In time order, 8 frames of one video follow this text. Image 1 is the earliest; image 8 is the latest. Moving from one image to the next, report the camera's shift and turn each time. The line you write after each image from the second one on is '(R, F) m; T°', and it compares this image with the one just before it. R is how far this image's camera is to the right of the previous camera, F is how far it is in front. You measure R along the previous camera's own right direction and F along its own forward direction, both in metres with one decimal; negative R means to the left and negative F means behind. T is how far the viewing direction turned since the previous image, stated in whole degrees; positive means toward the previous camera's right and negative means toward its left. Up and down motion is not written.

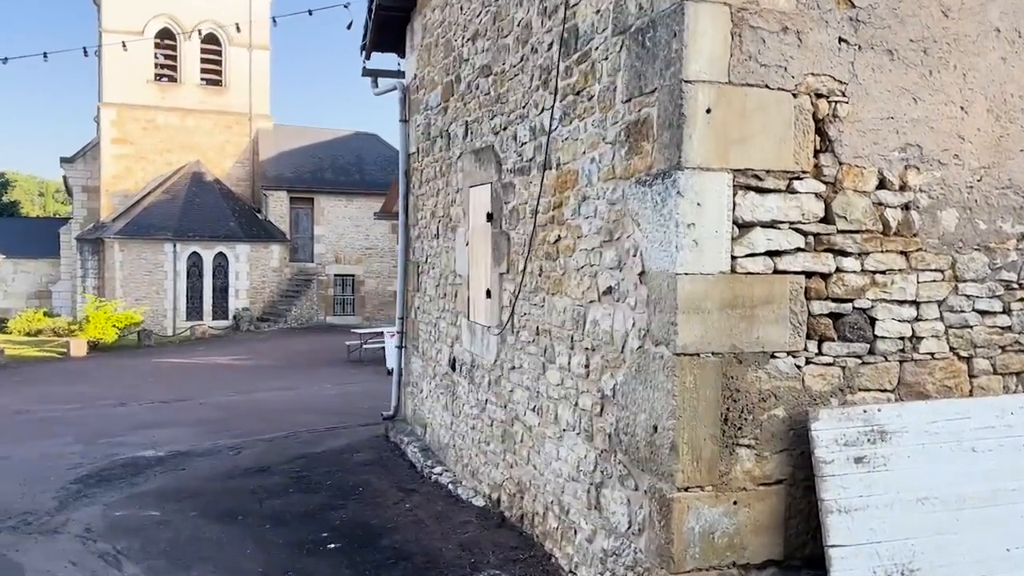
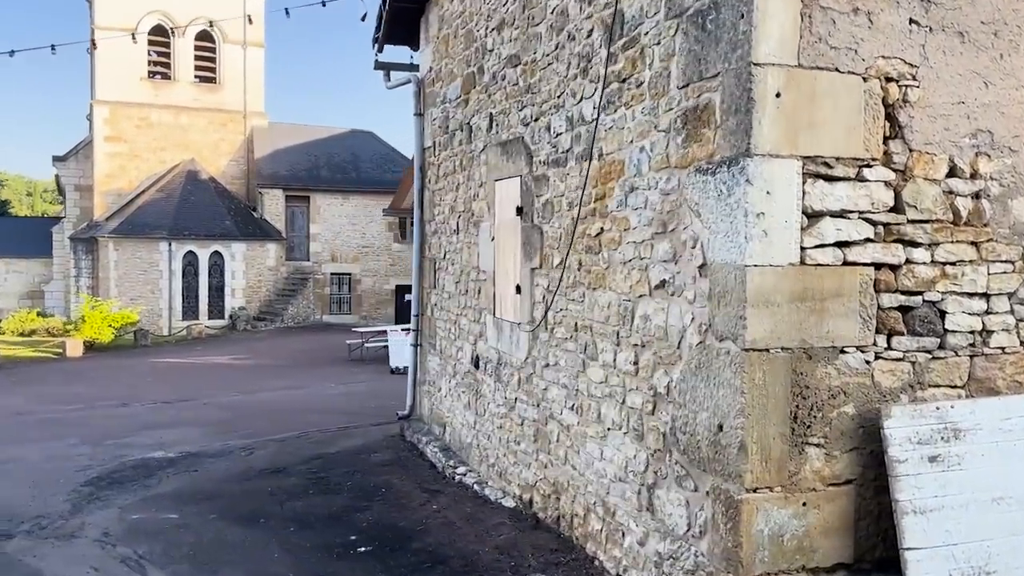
(-0.2, +0.1) m; +1°
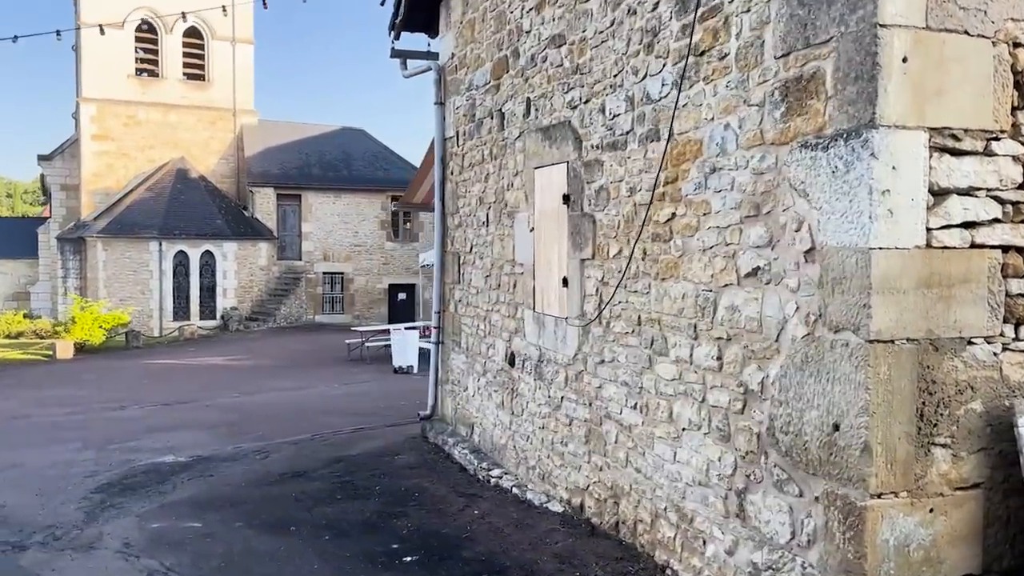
(-0.3, +0.3) m; +1°
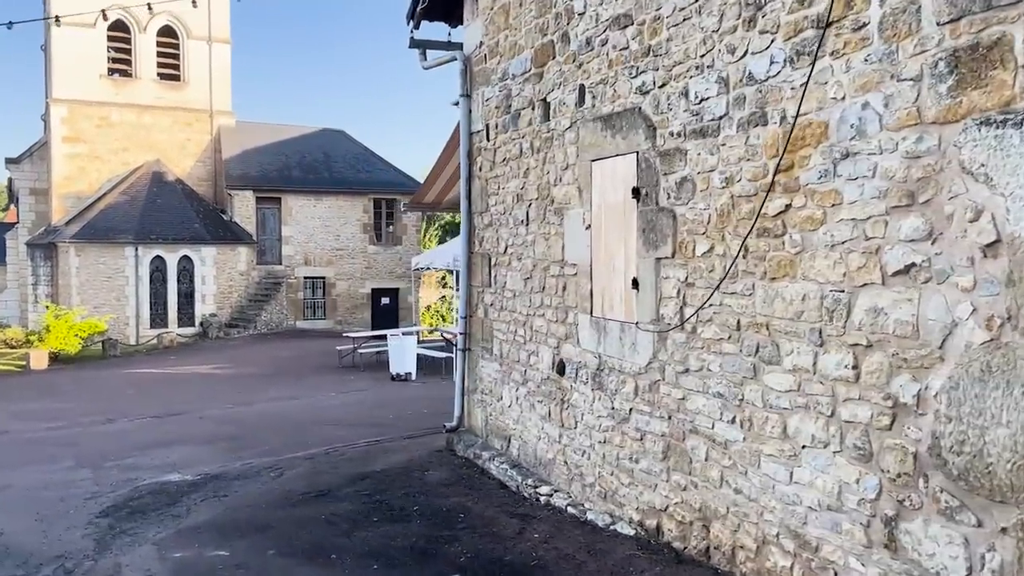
(-0.5, +0.4) m; +2°
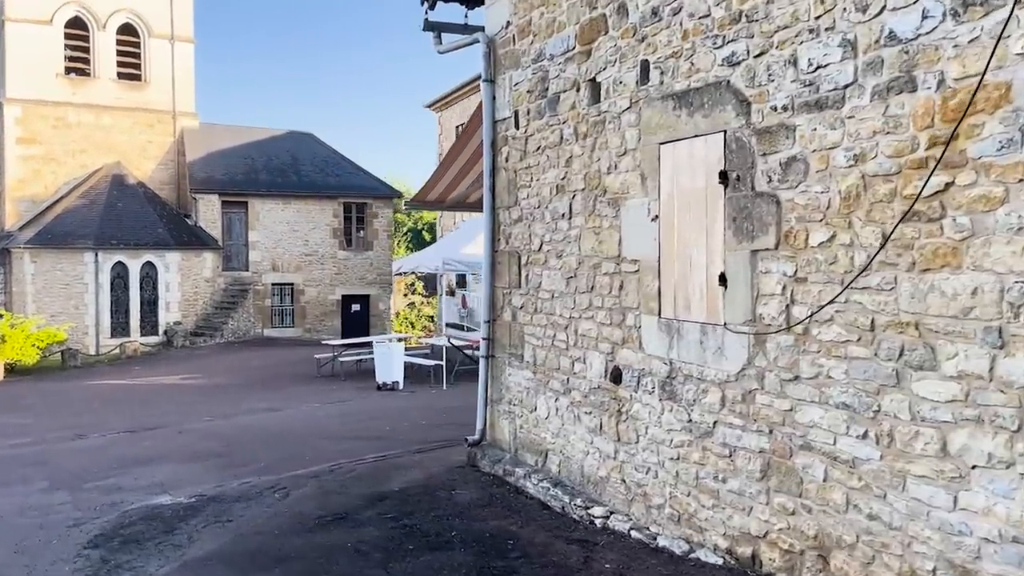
(-0.5, +0.6) m; +3°
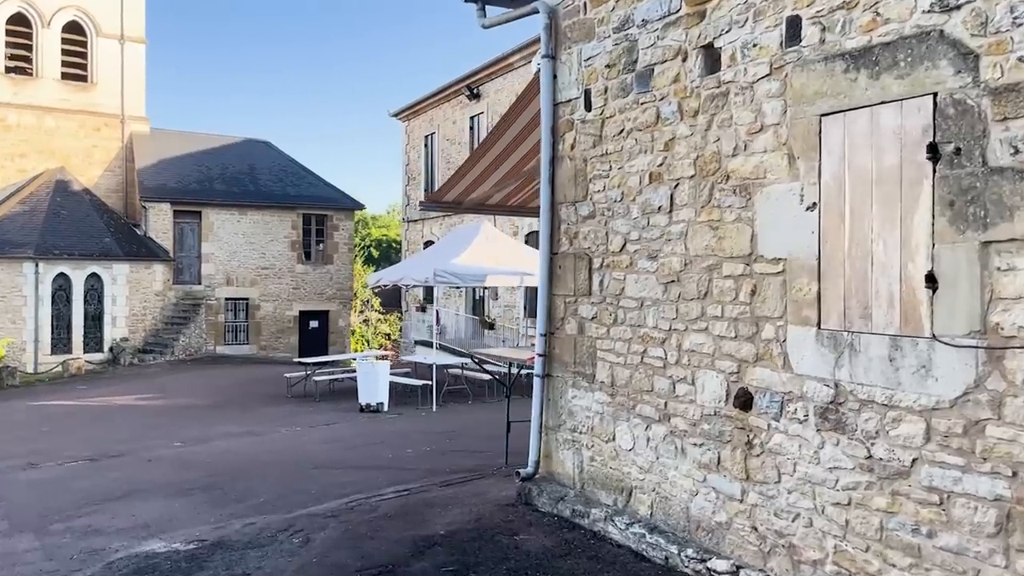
(-0.7, +0.9) m; +4°
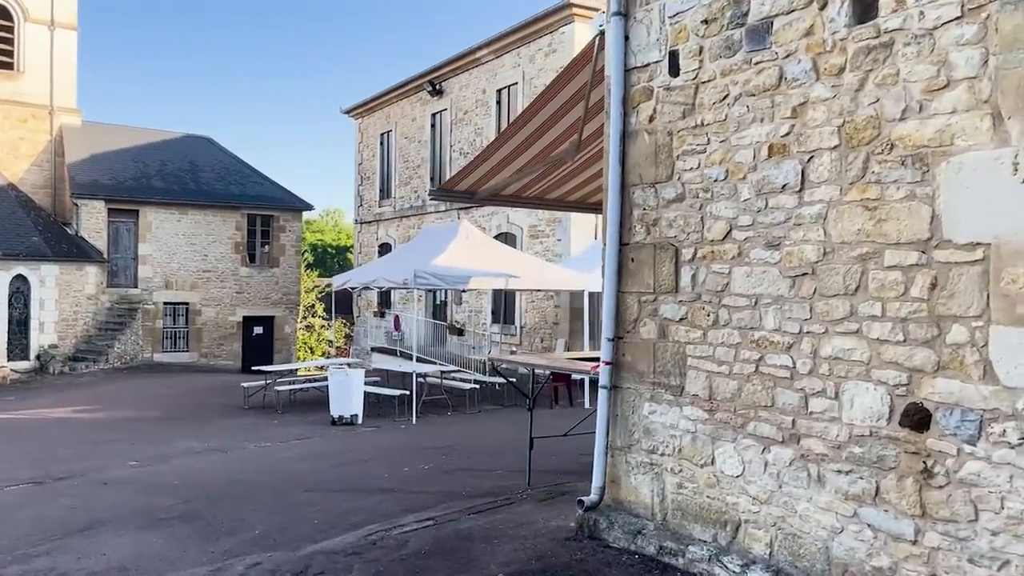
(-0.7, +0.9) m; +4°
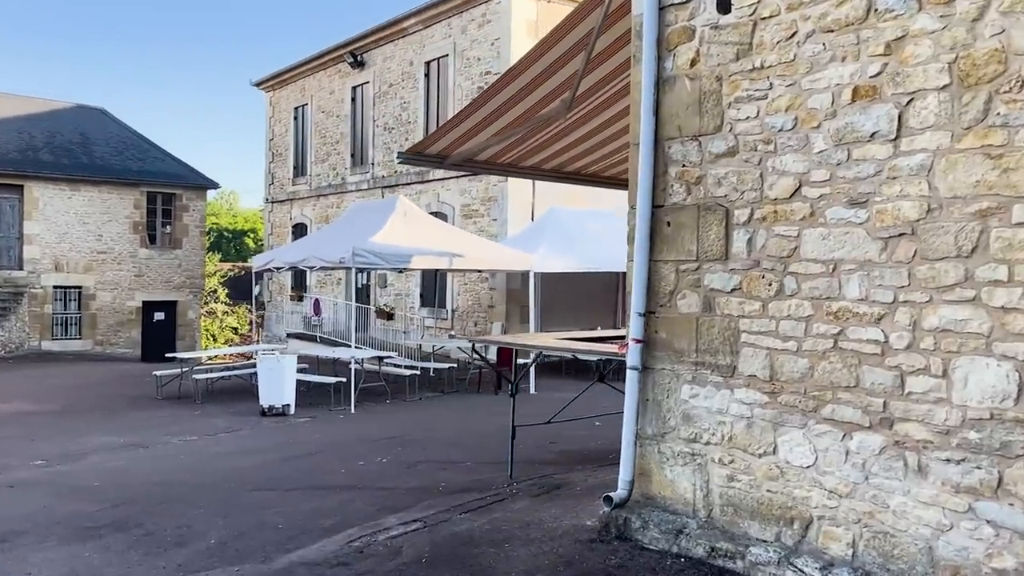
(-0.6, +0.7) m; +6°
